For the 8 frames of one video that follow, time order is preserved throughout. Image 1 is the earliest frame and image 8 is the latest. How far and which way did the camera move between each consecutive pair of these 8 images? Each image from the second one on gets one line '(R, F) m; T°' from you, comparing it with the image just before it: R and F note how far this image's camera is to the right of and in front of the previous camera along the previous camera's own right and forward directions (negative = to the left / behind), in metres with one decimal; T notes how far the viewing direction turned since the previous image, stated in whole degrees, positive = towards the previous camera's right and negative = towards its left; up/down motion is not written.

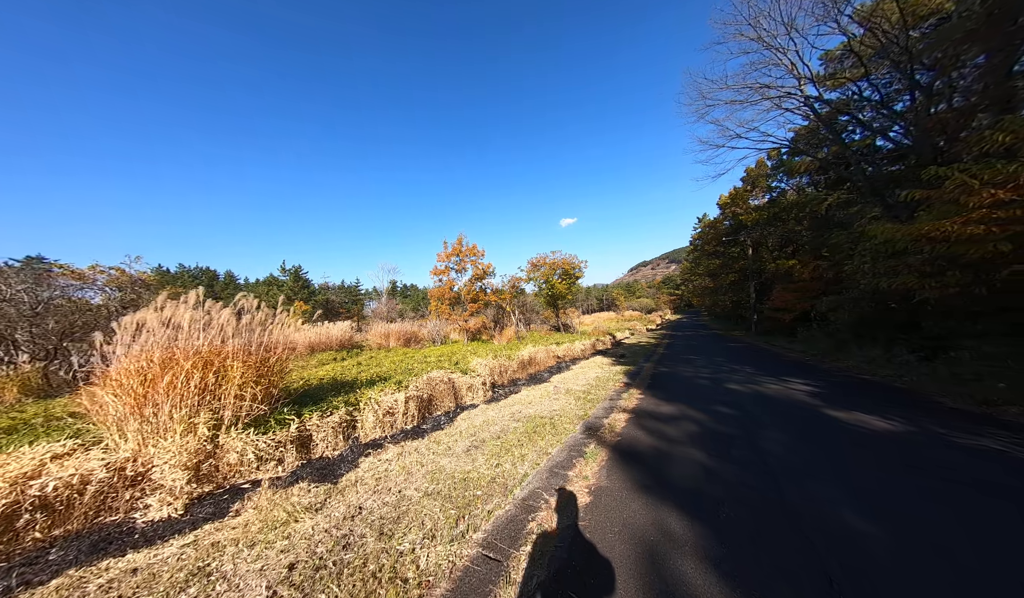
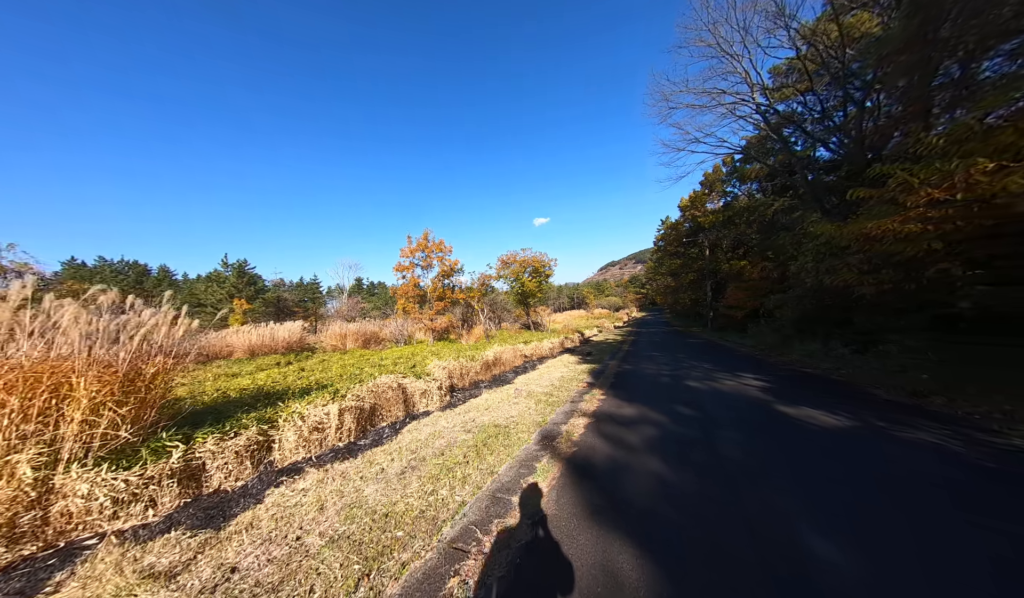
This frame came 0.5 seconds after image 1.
(+0.3, +0.5) m; +6°
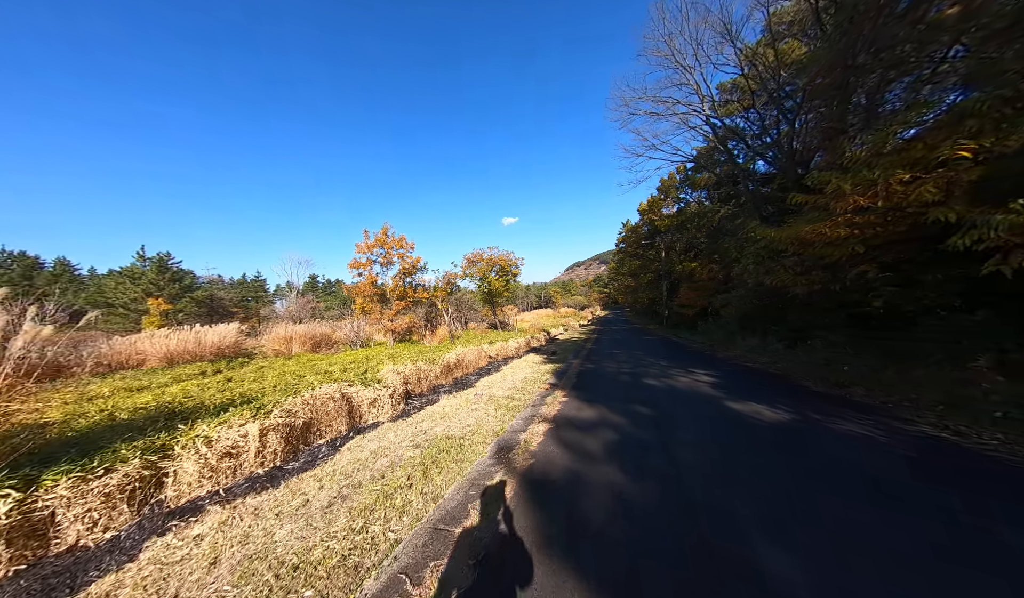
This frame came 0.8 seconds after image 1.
(+0.2, +0.3) m; +7°
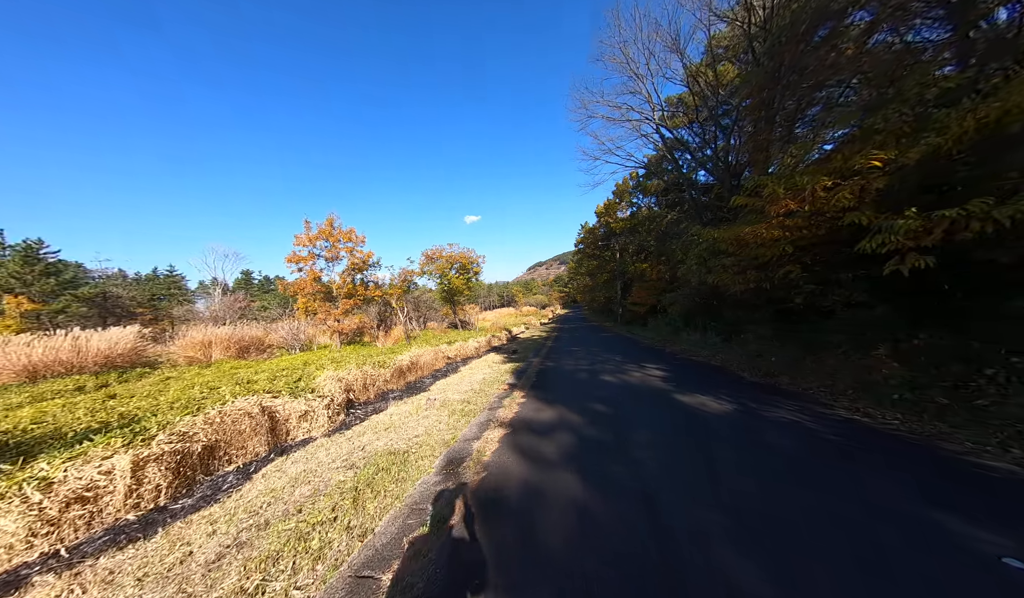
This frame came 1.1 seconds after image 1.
(+0.1, +0.3) m; +8°
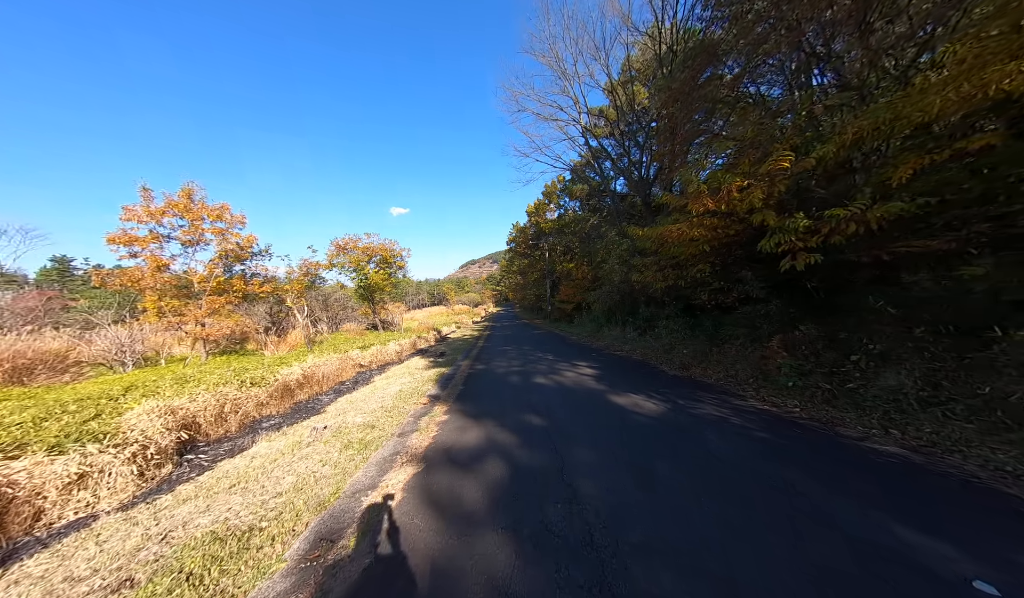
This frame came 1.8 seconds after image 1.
(+0.2, +0.9) m; +14°
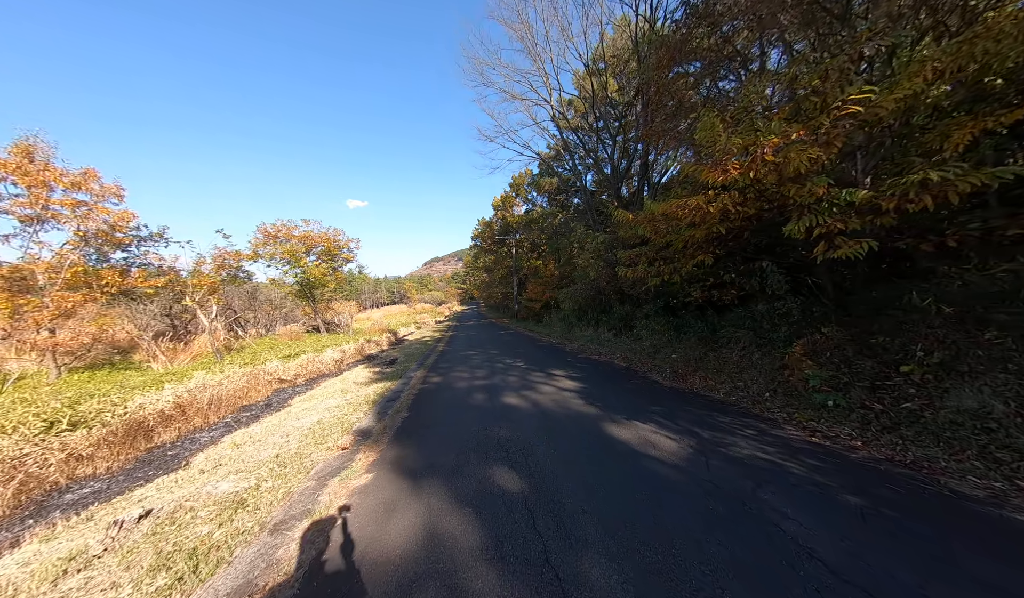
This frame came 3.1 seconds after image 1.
(+0.1, +1.6) m; +7°
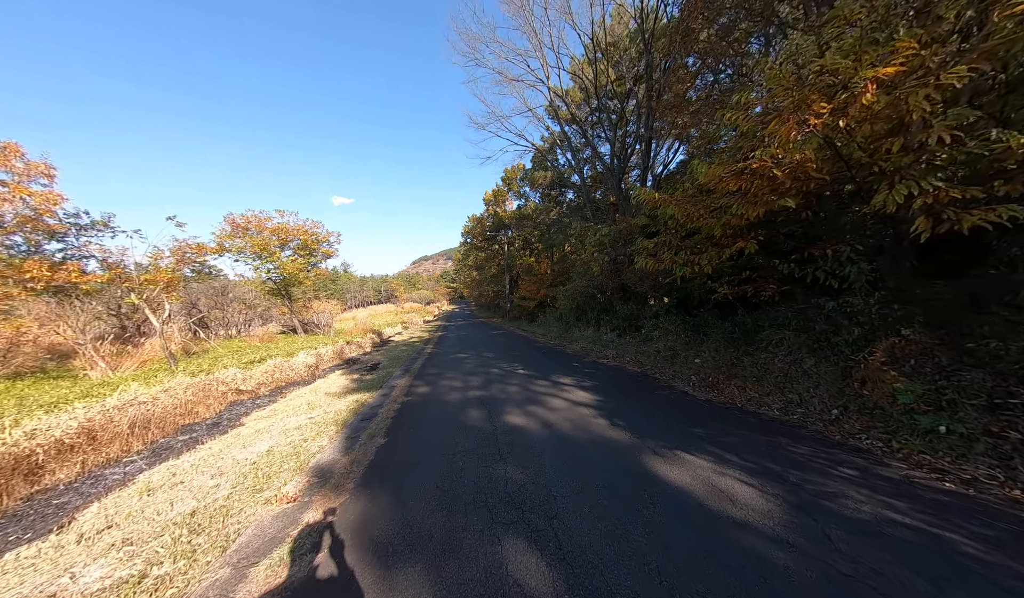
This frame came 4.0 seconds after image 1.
(-0.2, +1.0) m; +2°
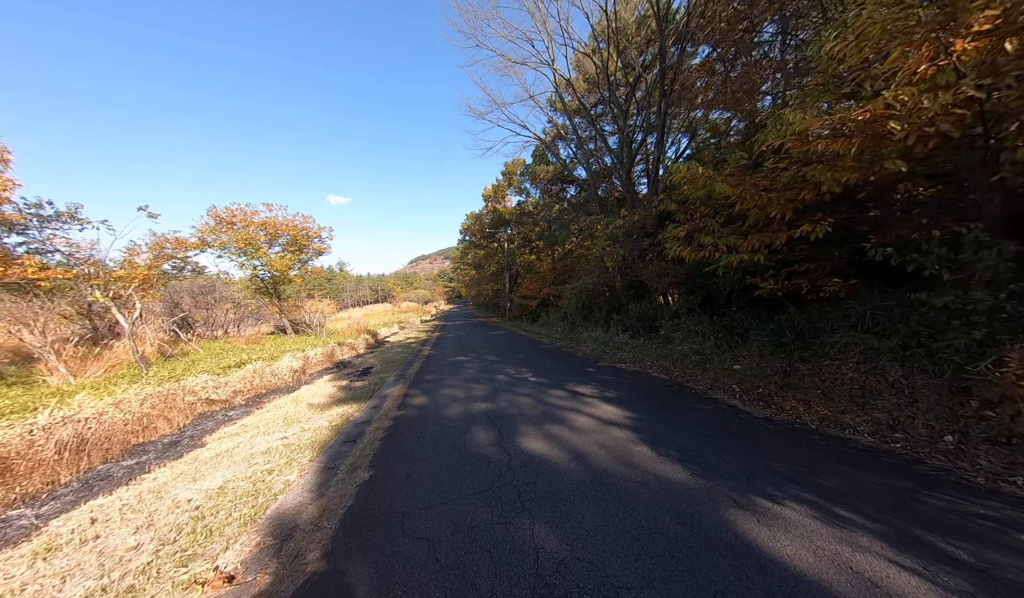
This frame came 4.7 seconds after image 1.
(-0.2, +0.8) m; 0°
